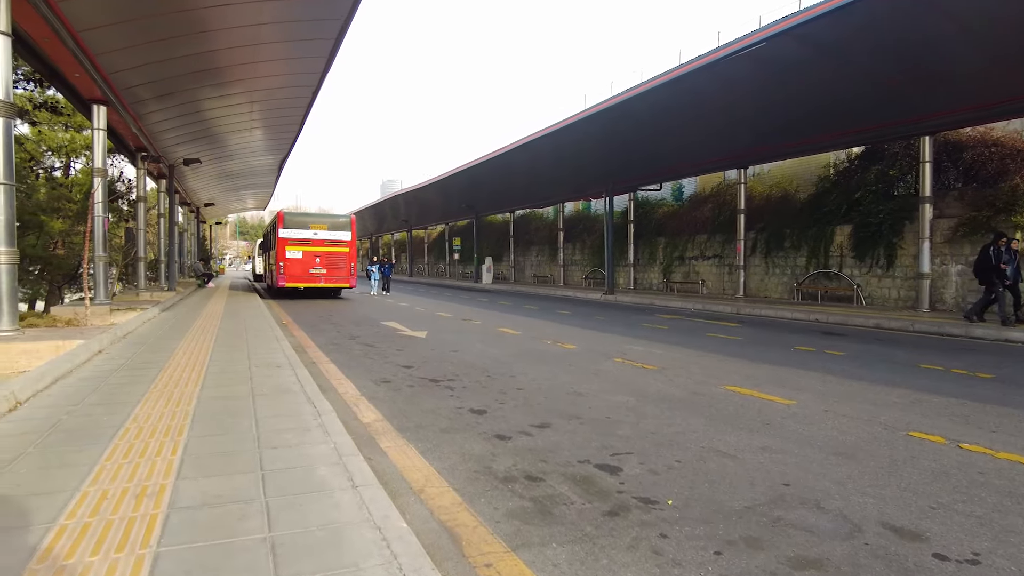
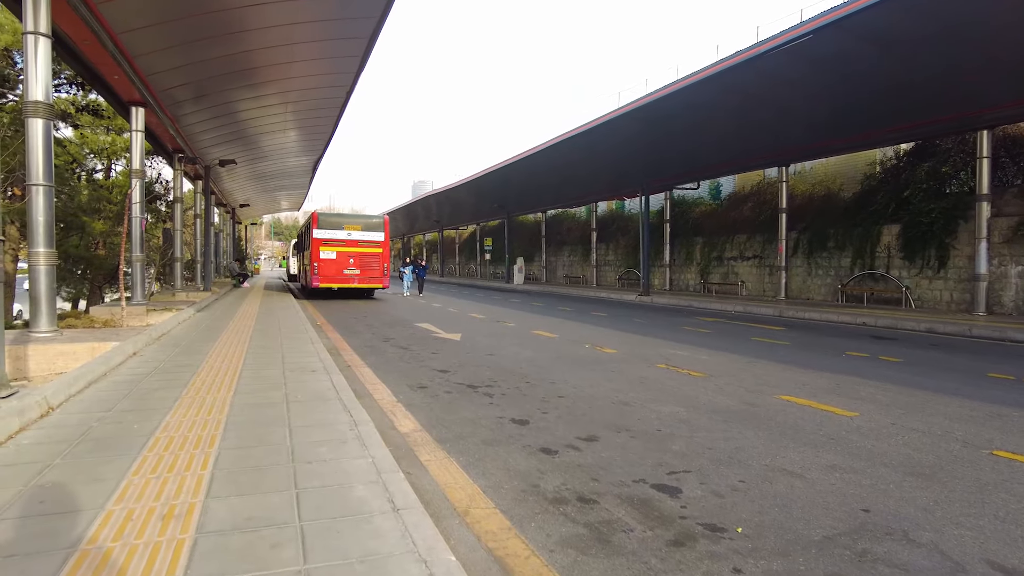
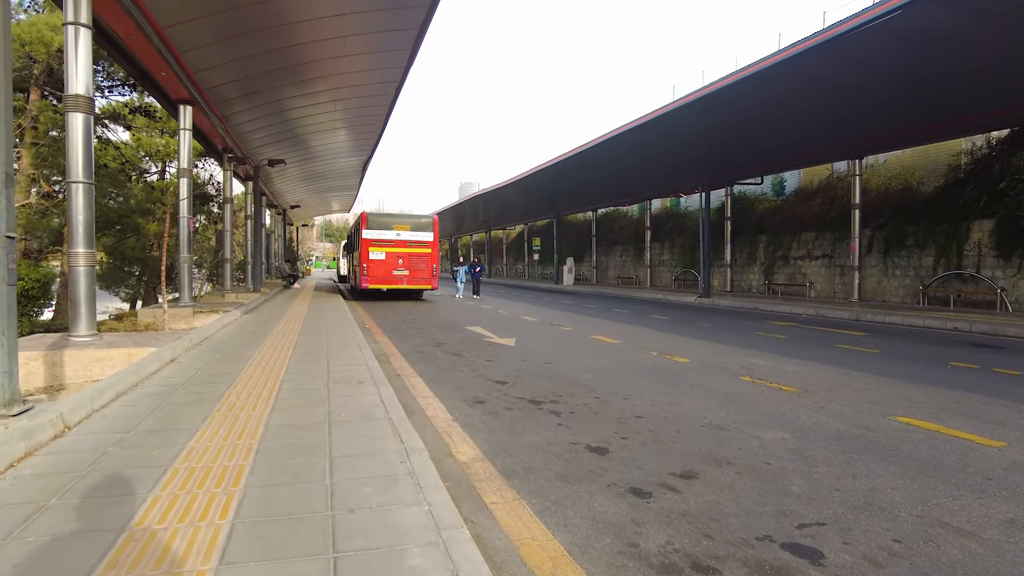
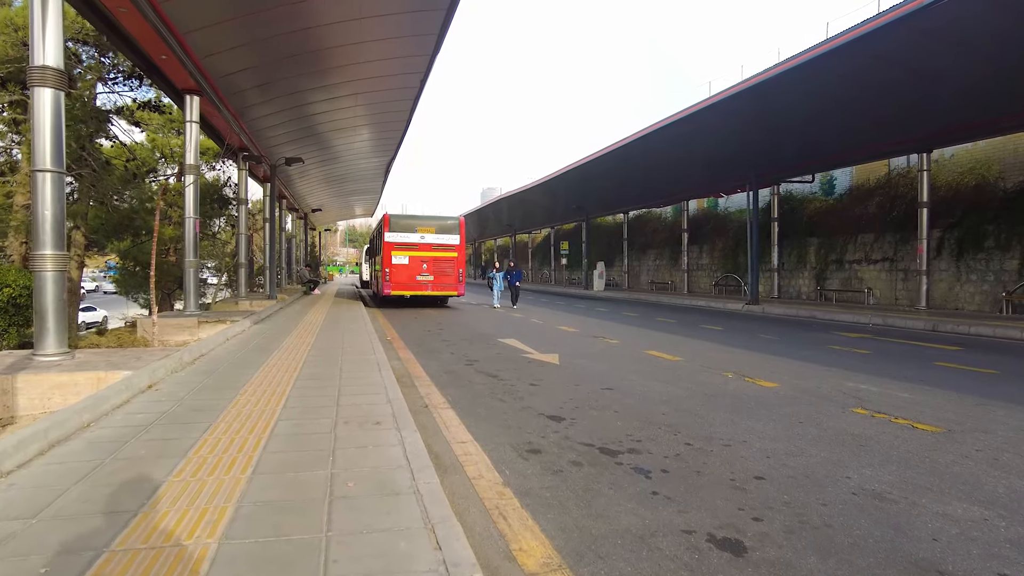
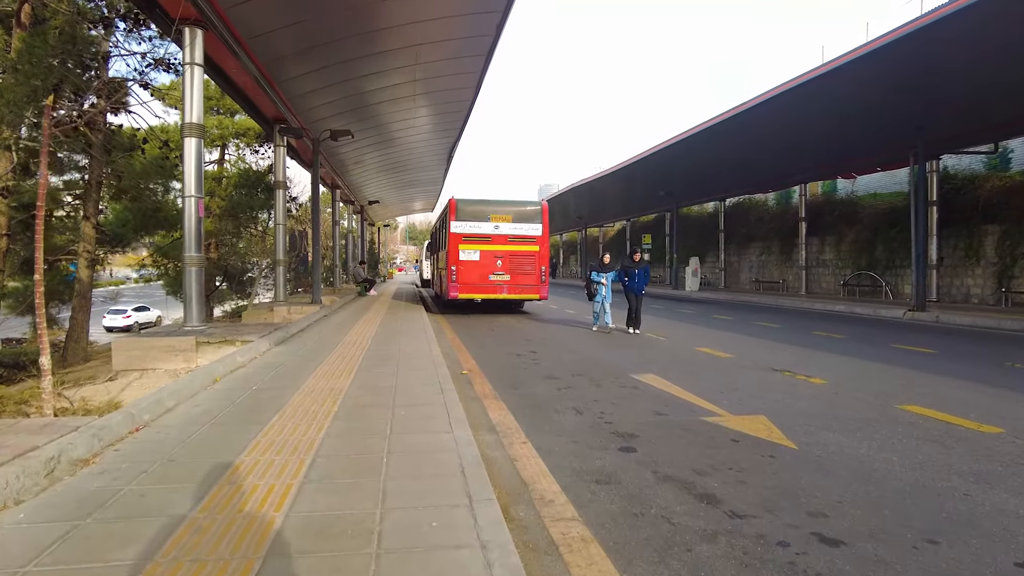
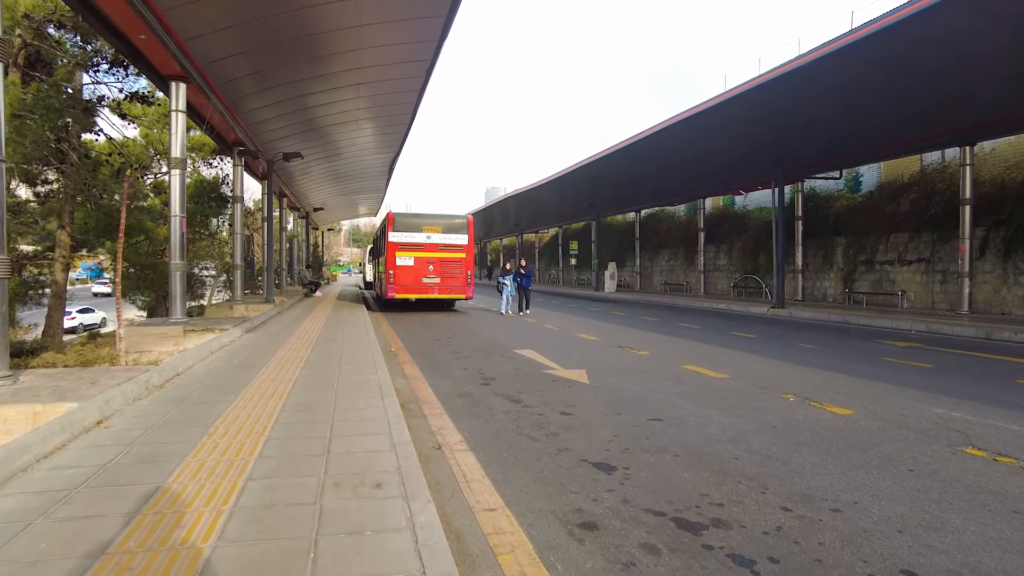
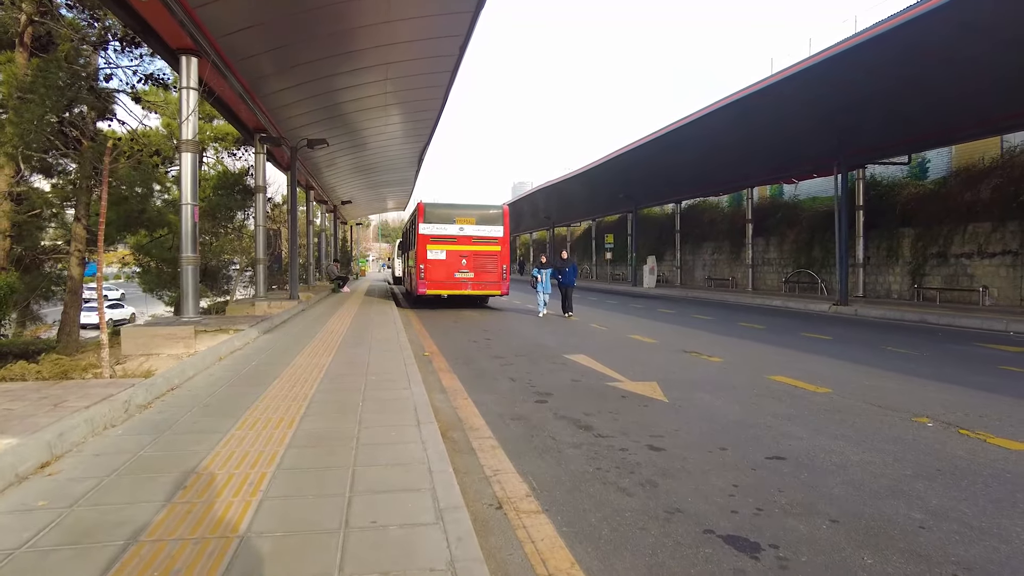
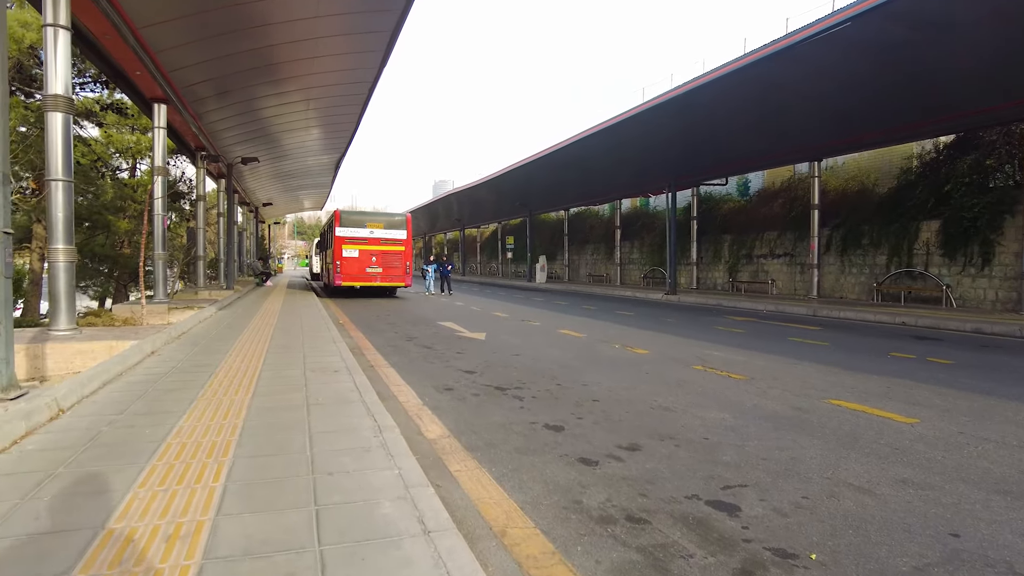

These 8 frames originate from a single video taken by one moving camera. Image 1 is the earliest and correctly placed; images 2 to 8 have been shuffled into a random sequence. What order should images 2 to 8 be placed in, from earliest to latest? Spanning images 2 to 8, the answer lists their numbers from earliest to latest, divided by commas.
2, 8, 3, 4, 6, 7, 5
